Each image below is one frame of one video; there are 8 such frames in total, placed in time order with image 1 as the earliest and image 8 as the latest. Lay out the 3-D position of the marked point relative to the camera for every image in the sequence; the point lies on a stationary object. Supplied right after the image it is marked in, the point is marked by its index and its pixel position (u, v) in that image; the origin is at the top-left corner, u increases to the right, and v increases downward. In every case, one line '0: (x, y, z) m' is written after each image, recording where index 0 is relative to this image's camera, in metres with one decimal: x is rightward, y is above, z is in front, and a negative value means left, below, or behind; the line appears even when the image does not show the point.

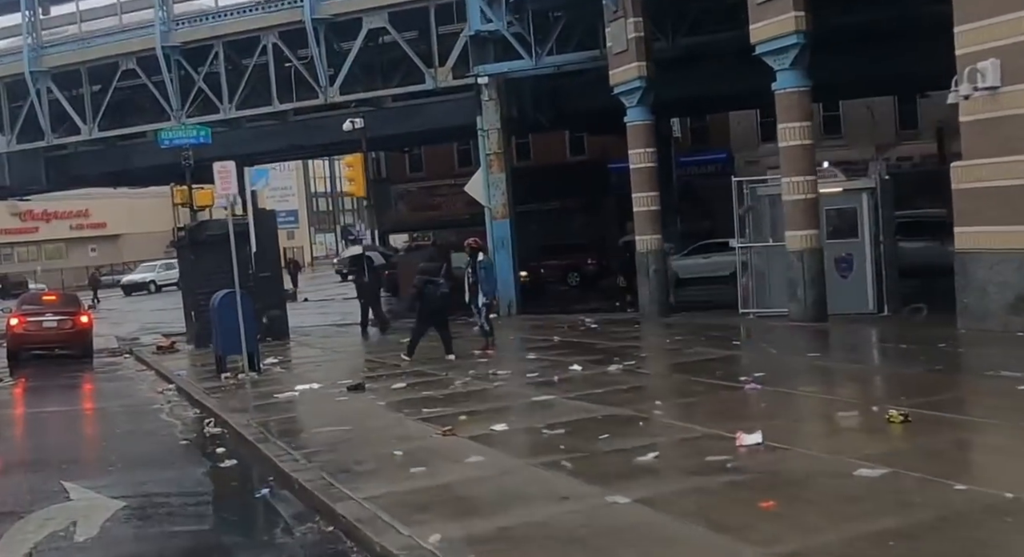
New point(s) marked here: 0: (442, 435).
0: (-0.6, -1.3, +9.6) m
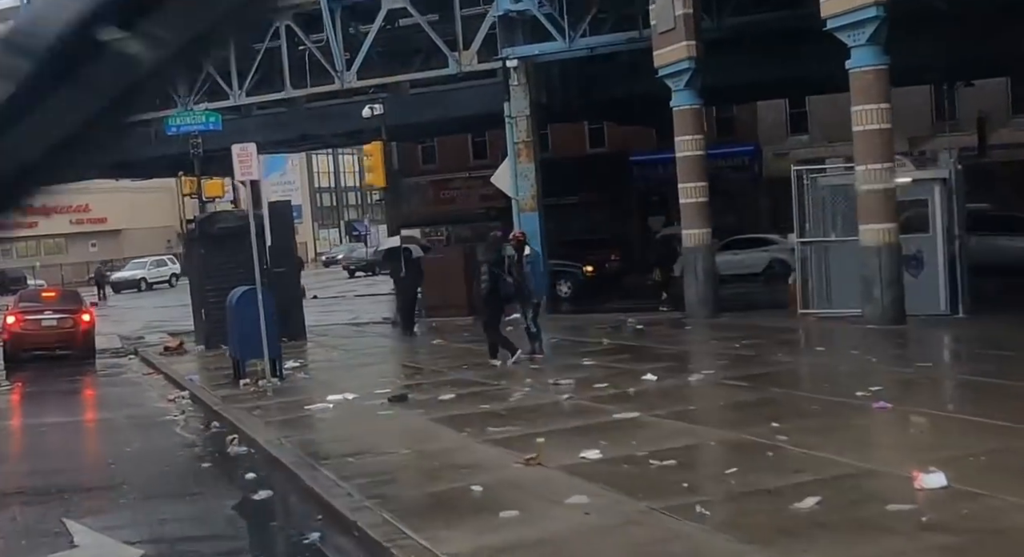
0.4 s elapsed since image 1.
0: (+0.1, -1.3, +8.0) m
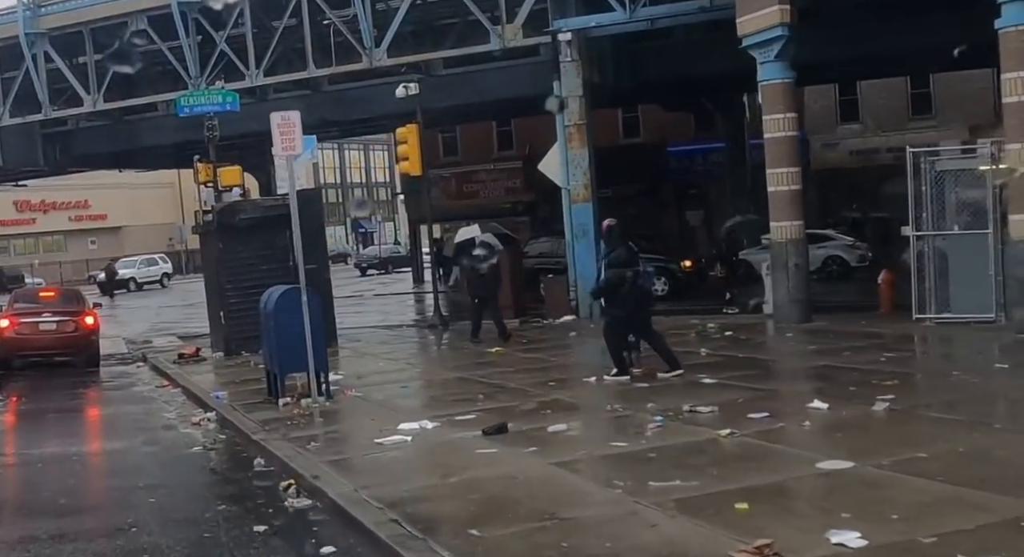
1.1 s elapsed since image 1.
0: (+1.1, -1.3, +5.4) m
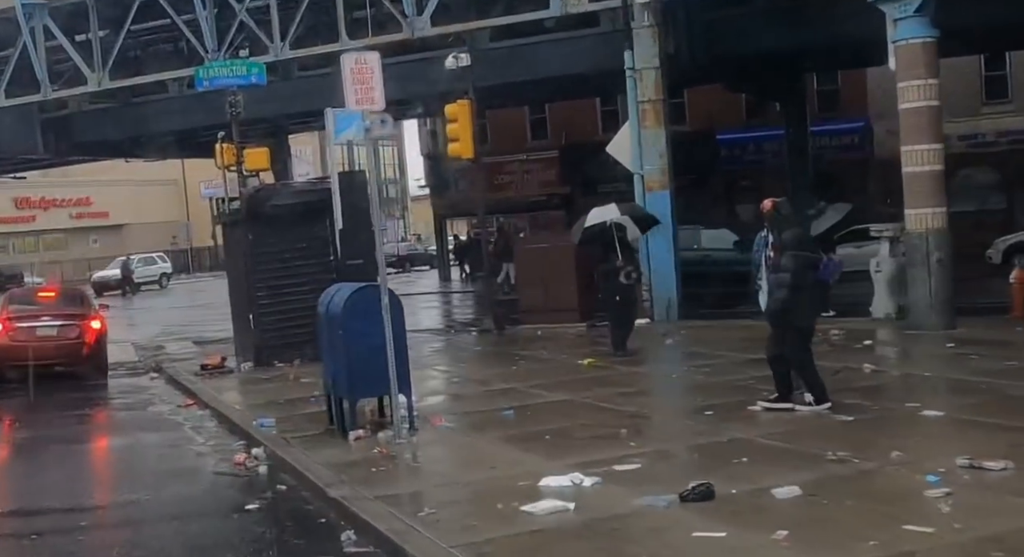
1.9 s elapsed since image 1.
0: (+2.2, -1.2, +2.5) m
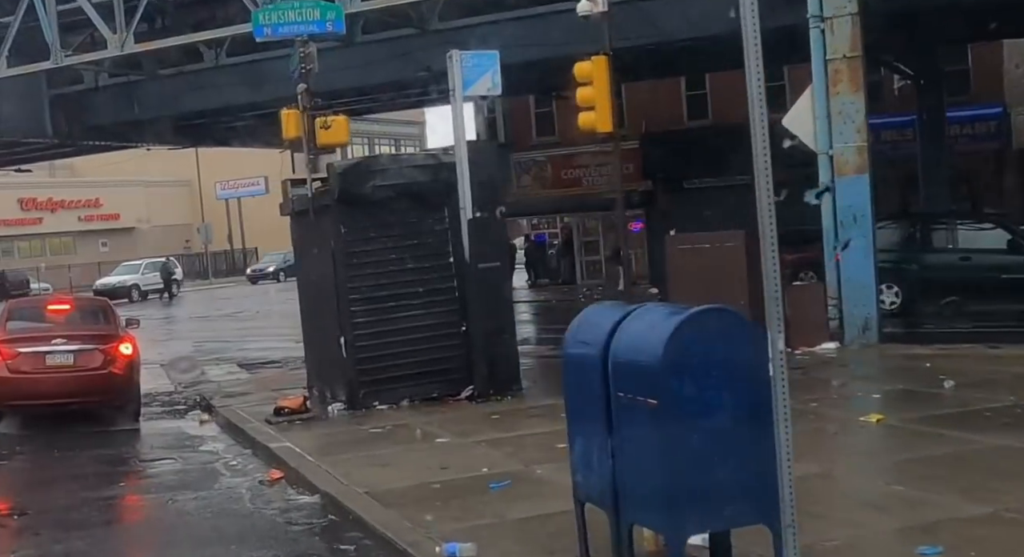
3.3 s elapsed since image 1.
0: (+4.1, -1.3, -2.2) m
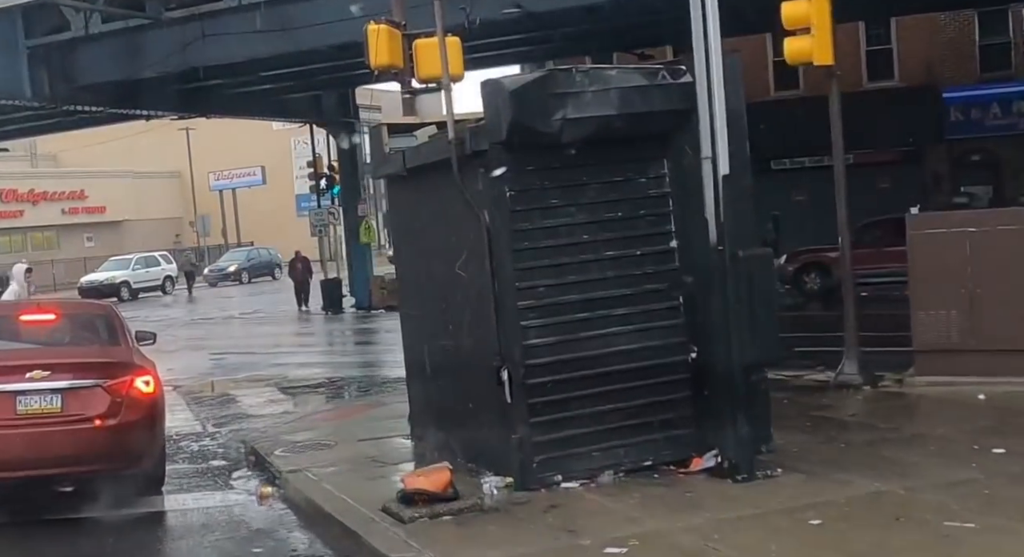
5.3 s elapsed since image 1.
0: (+6.1, -1.3, -6.9) m
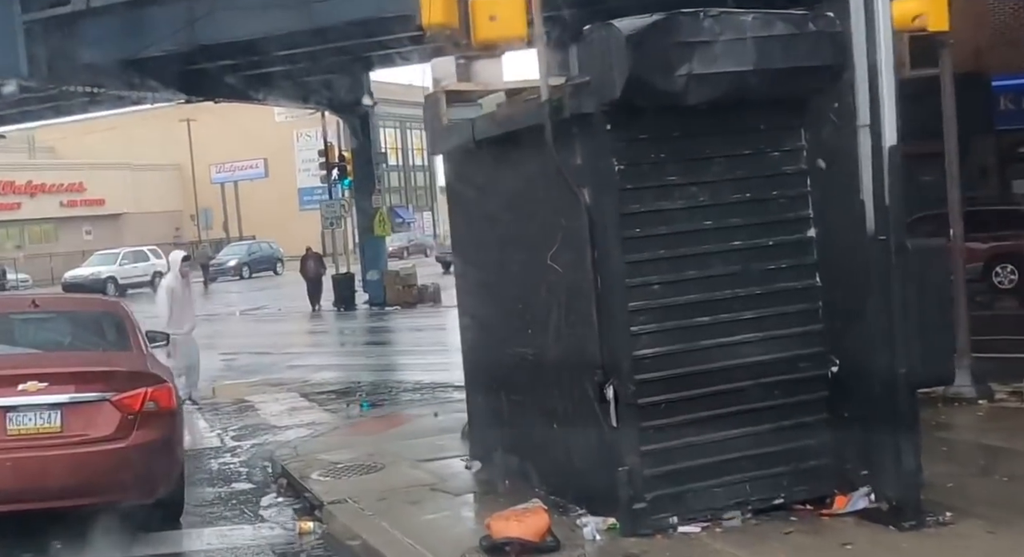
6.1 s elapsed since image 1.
0: (+6.6, -1.4, -8.3) m
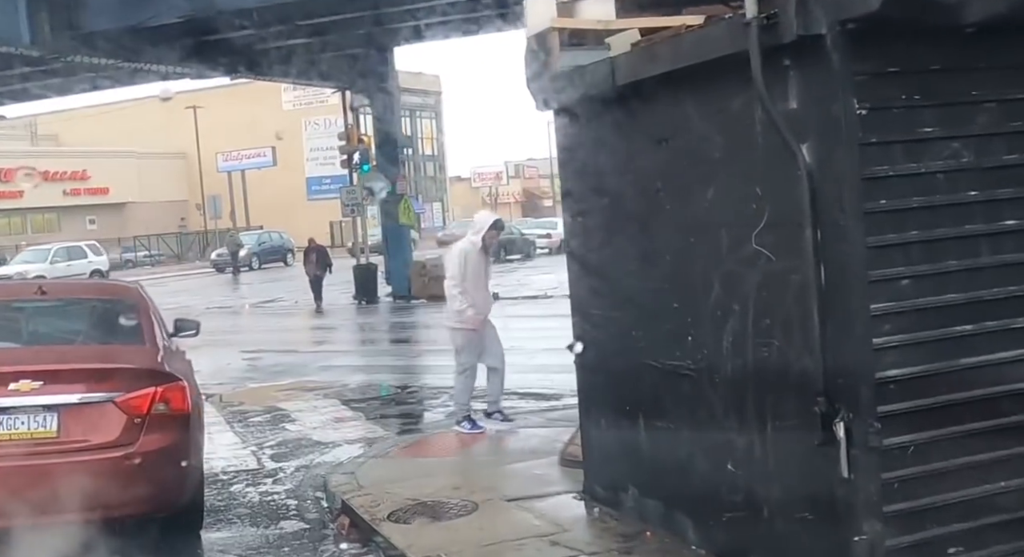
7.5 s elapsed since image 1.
0: (+7.3, -1.5, -10.0) m
